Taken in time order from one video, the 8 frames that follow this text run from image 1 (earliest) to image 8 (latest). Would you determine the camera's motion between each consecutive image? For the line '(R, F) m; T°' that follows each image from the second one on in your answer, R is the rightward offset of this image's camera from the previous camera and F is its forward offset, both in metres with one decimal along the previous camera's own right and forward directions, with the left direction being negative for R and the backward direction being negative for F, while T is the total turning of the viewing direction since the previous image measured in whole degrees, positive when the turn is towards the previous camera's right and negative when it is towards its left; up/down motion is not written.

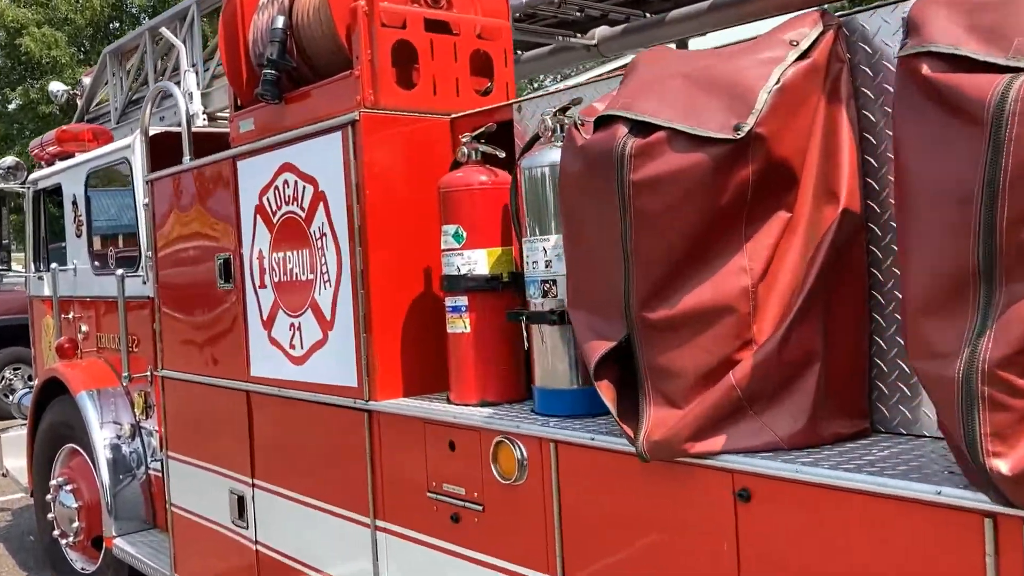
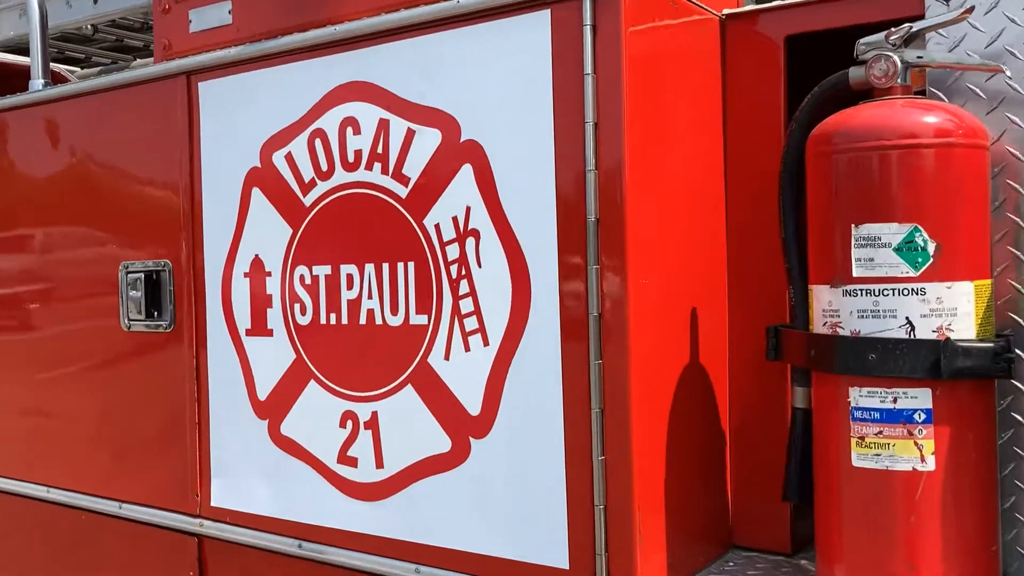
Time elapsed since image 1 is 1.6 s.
(-0.9, +1.6) m; +16°
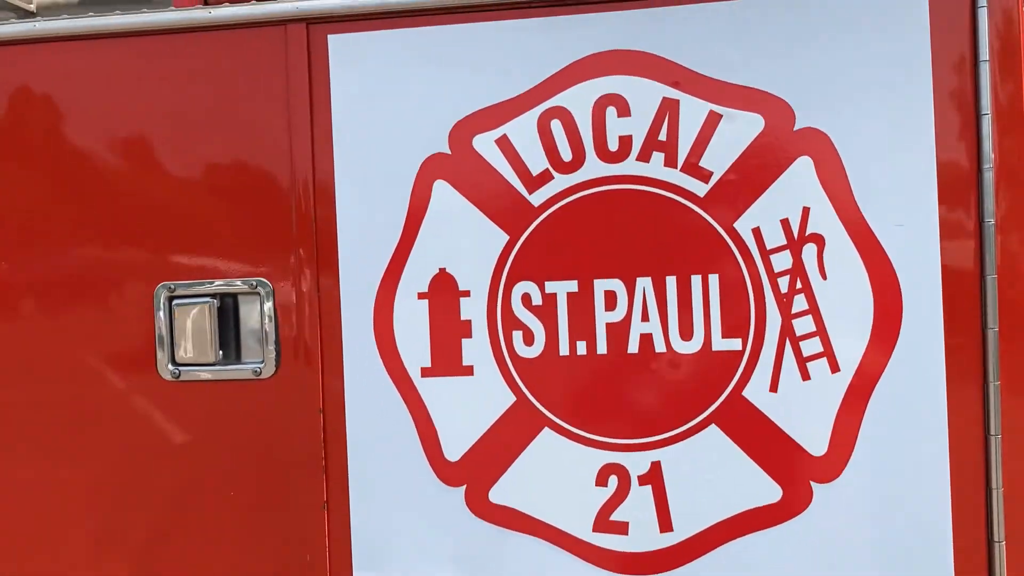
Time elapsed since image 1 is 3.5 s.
(-0.9, +0.5) m; +25°
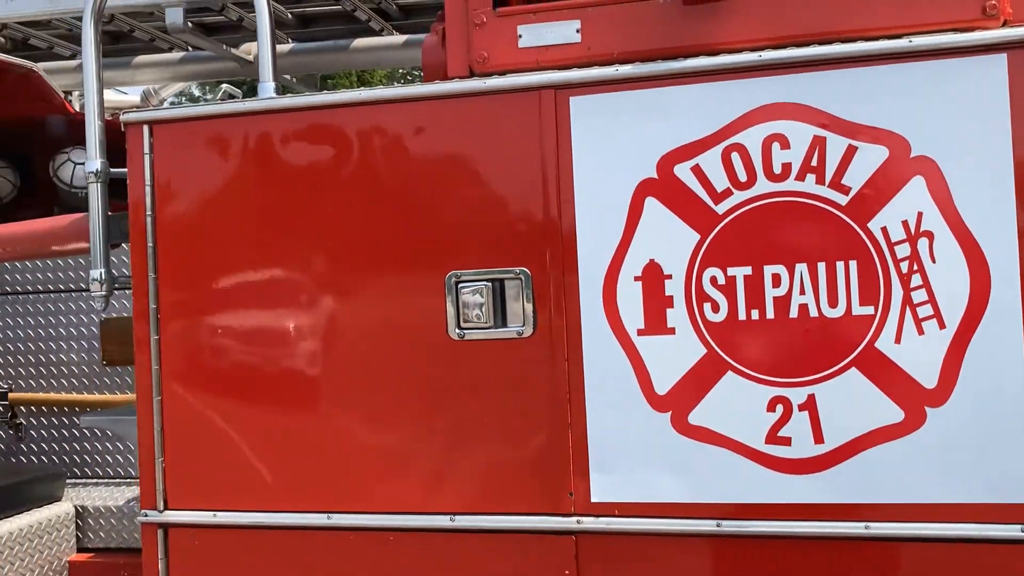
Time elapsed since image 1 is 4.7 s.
(-0.2, -0.5) m; -5°
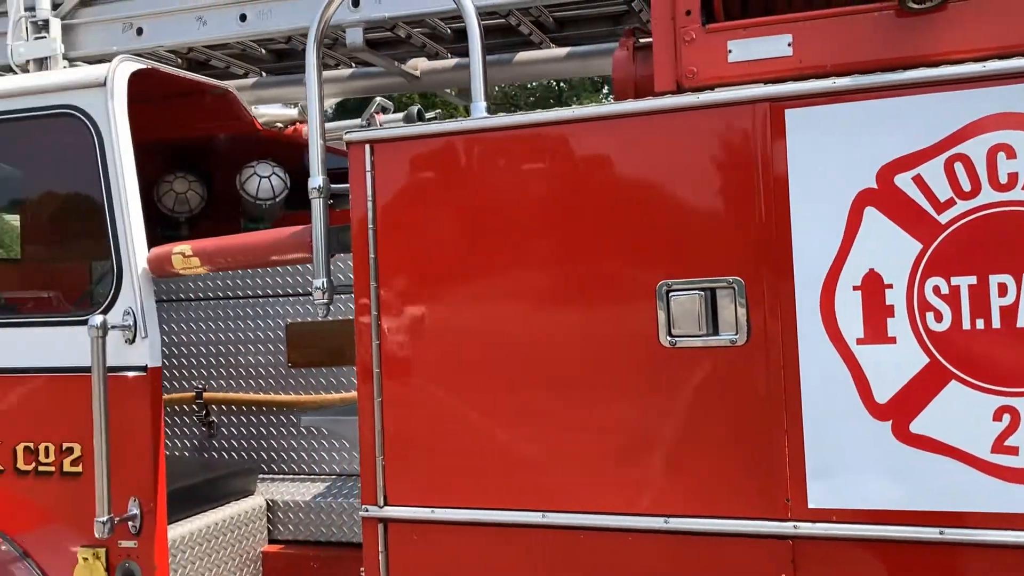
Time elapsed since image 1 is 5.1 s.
(-0.2, -0.1) m; -6°
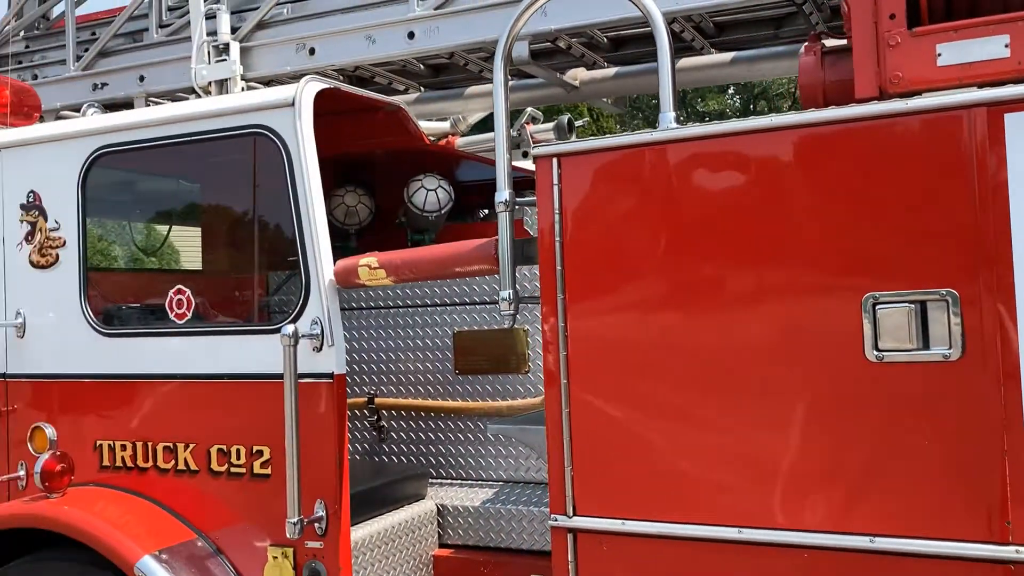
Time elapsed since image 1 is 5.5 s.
(-0.2, 0.0) m; -7°
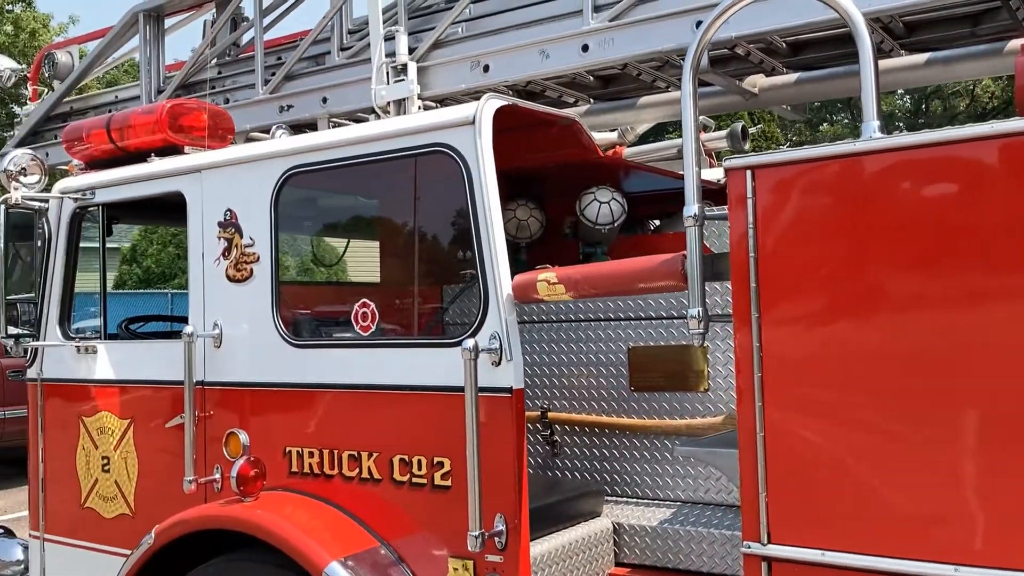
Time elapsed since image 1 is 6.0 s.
(-0.1, 0.0) m; -9°
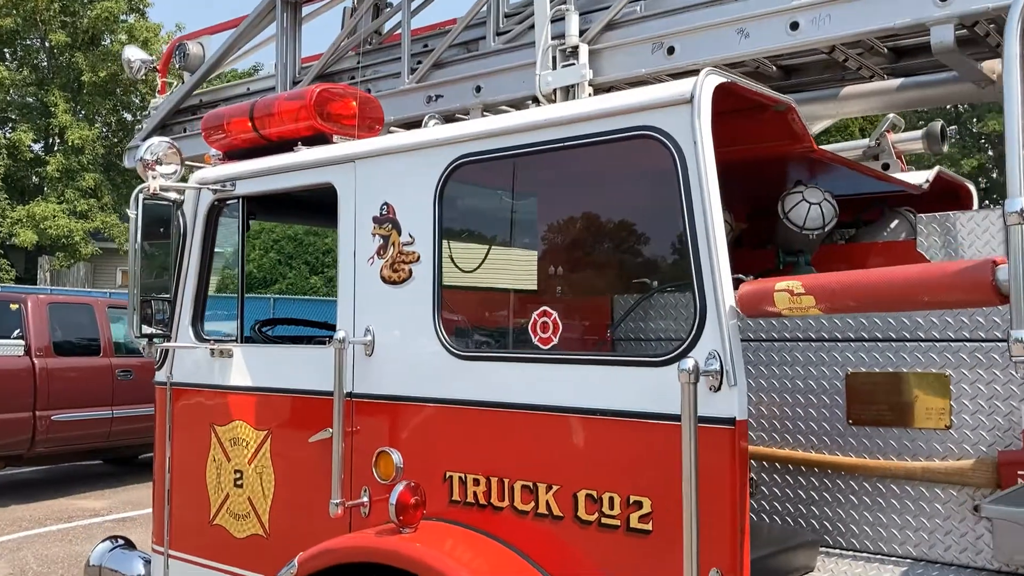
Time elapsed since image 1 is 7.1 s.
(-0.3, +0.4) m; -5°
